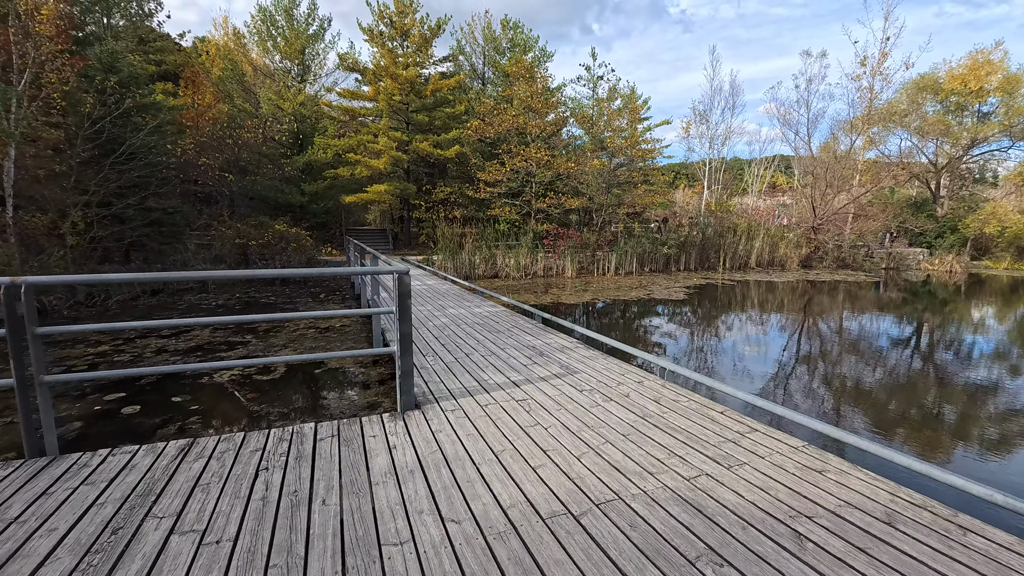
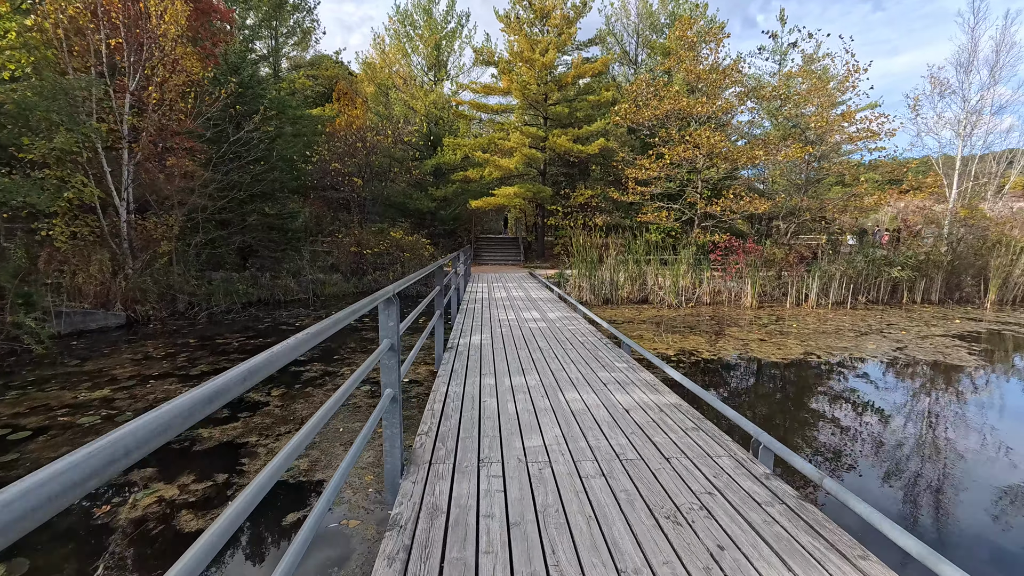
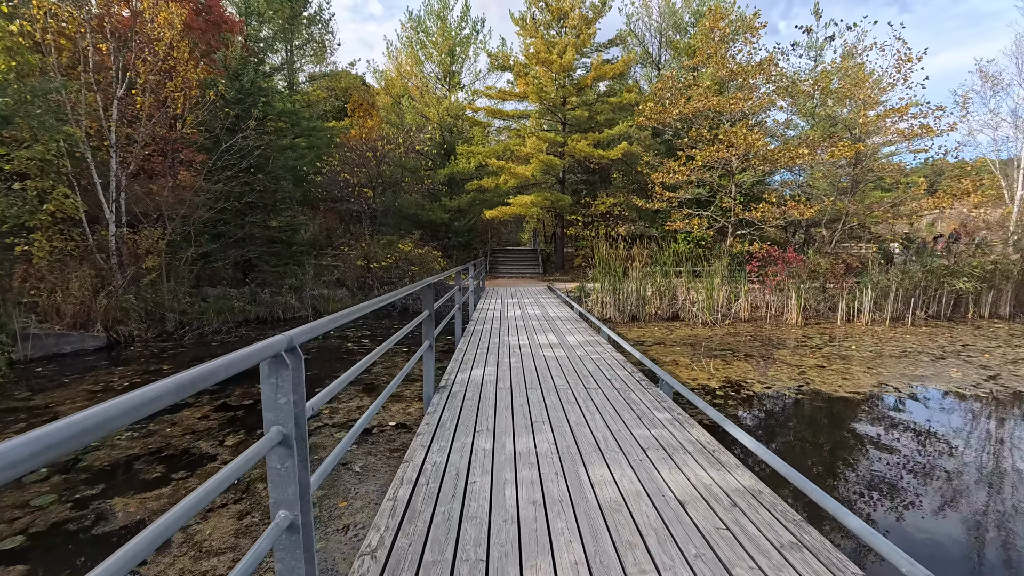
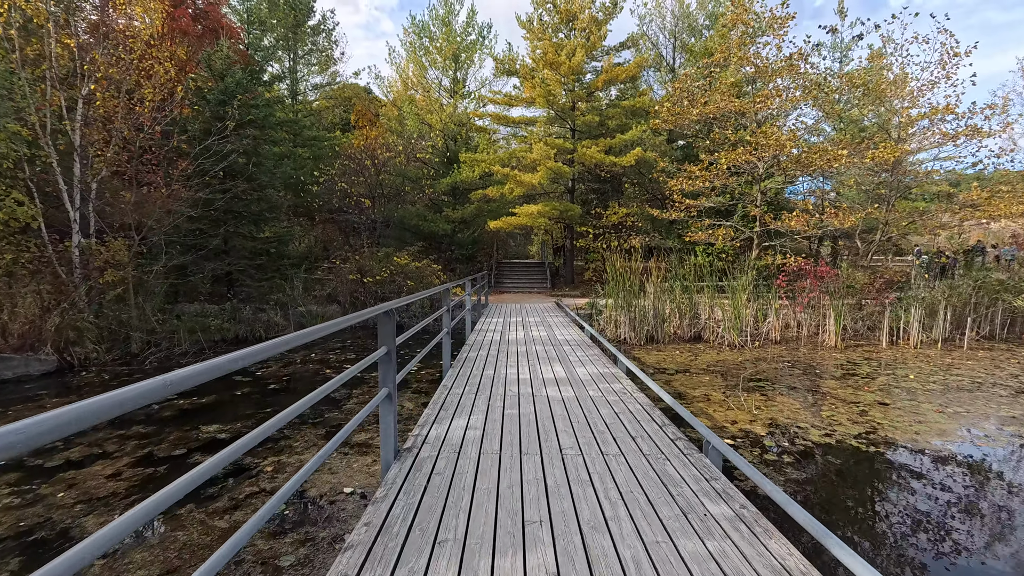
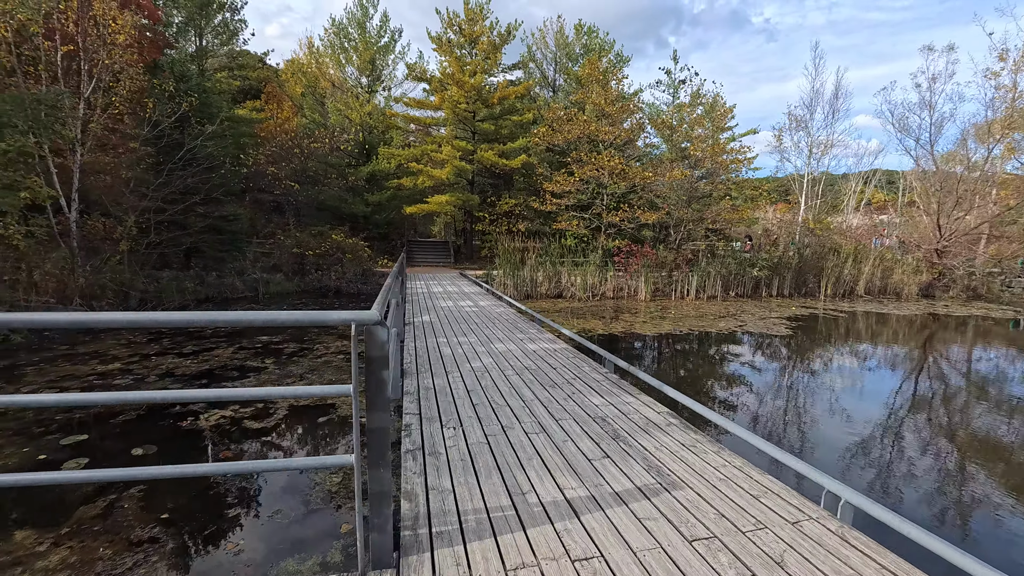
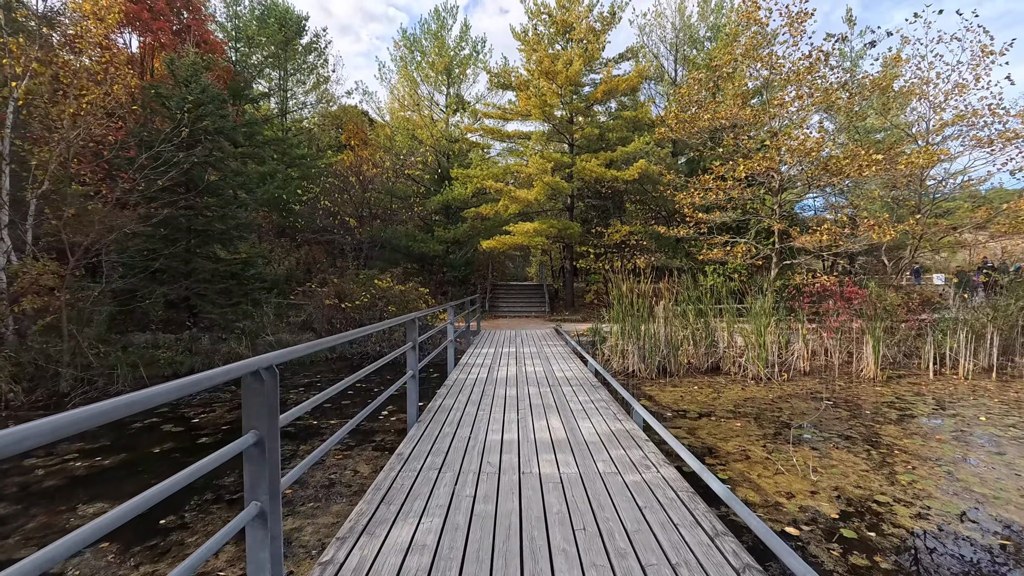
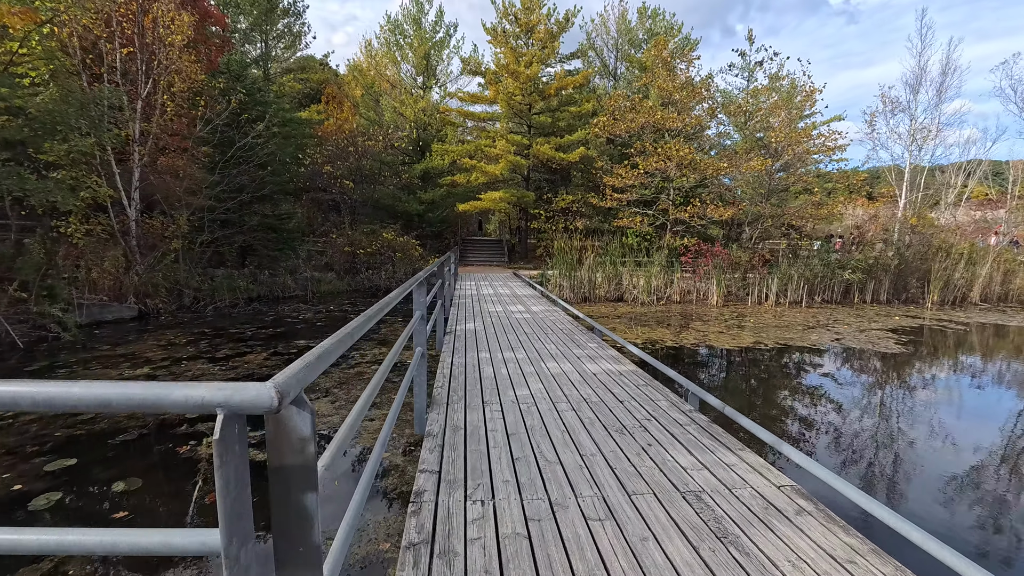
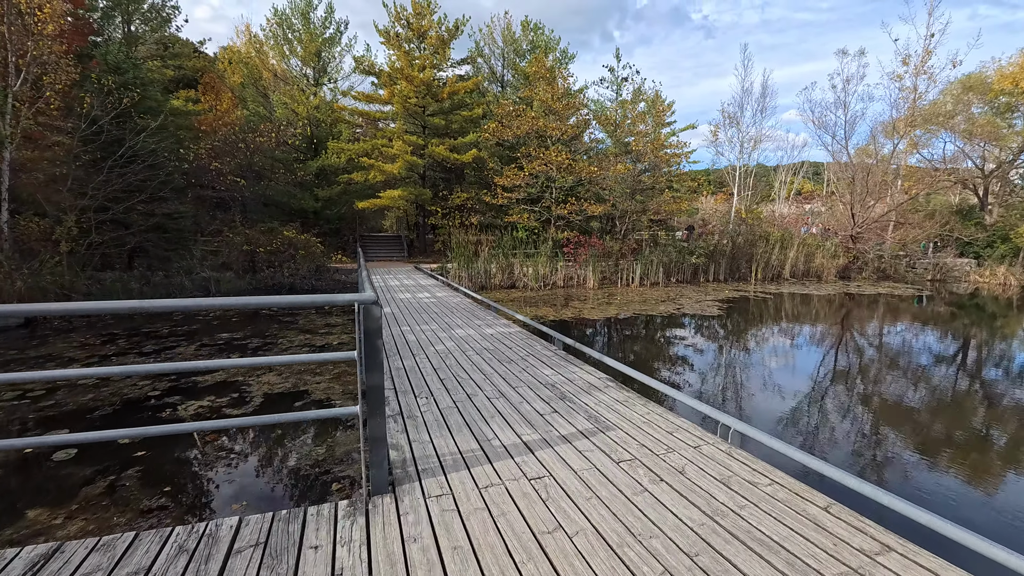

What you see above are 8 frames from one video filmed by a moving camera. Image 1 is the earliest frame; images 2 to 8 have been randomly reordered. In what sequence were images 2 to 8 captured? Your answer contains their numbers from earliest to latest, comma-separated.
8, 5, 7, 2, 3, 4, 6
